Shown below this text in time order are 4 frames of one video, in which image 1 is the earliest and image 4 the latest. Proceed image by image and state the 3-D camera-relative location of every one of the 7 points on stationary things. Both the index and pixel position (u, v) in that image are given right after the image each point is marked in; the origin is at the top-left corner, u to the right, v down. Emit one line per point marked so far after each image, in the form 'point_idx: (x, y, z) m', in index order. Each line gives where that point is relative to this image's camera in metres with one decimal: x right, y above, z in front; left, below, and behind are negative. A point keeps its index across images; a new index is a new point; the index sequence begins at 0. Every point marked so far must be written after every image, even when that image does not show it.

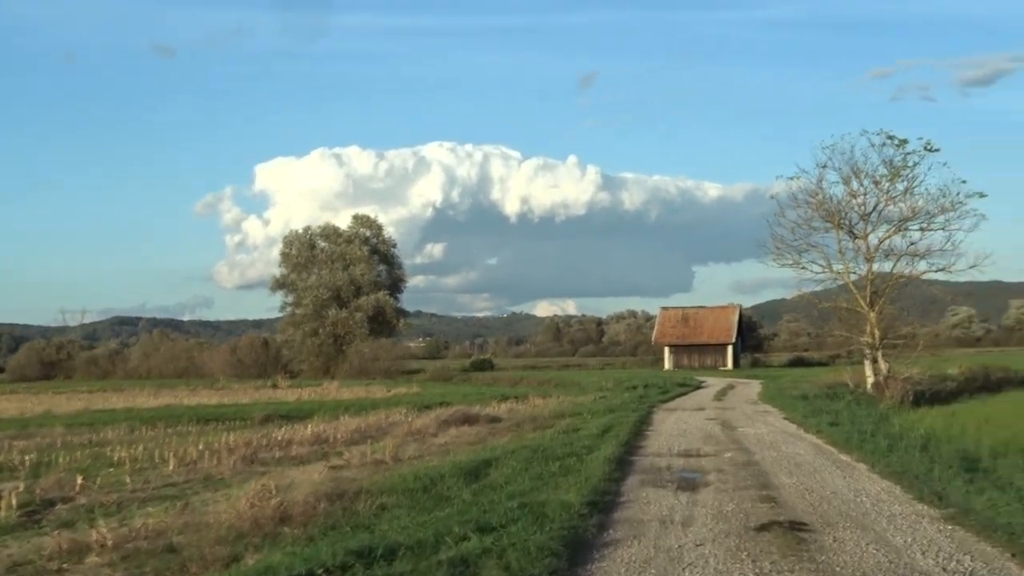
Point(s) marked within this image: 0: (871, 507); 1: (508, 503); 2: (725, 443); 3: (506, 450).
0: (+2.7, -1.6, +11.6) m
1: (0.0, -1.7, +11.9) m
2: (+2.7, -2.0, +19.5) m
3: (-0.1, -2.0, +19.1) m
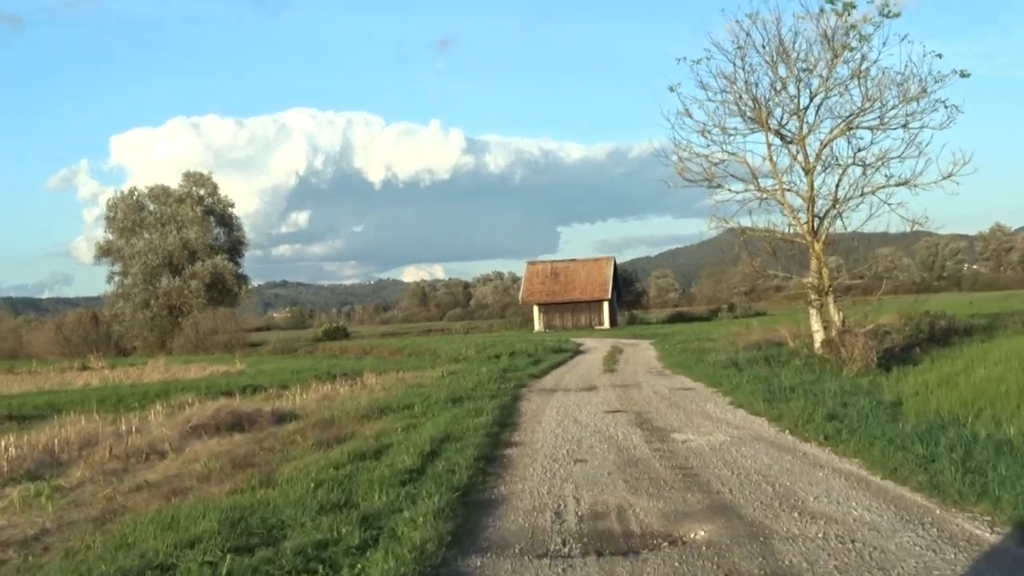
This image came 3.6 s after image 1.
0: (+1.6, -1.0, +1.3) m
1: (-1.1, -1.1, +1.5) m
2: (+1.0, -1.2, +9.2) m
3: (-1.8, -1.3, +8.6) m
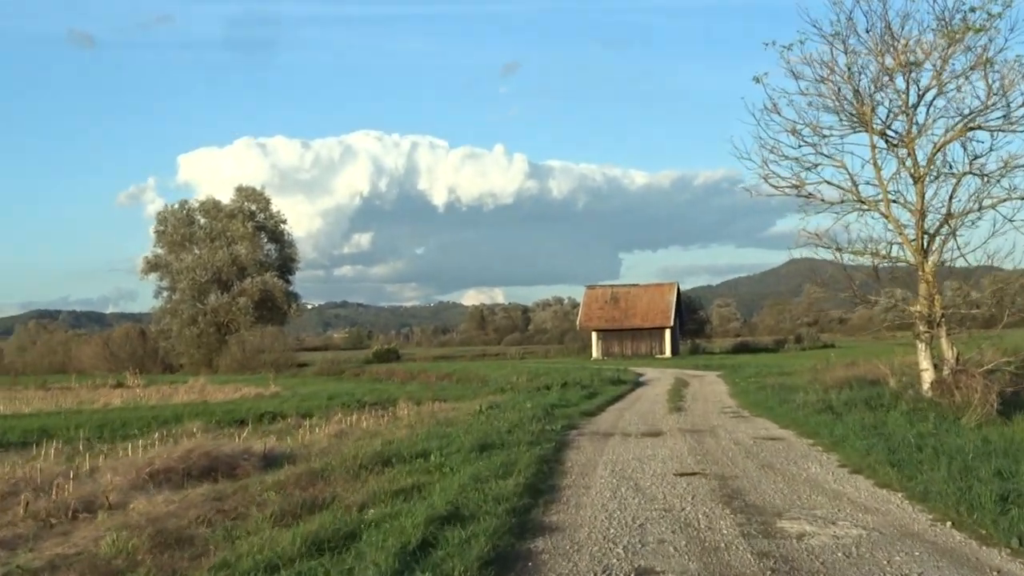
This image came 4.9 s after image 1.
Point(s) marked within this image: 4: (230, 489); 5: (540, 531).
0: (+1.4, -1.0, -2.7) m
1: (-1.4, -1.0, -2.4) m
2: (+1.0, -1.2, +5.3) m
3: (-1.7, -1.3, +4.7) m
4: (-2.5, -1.8, +13.6) m
5: (+0.2, -1.4, +9.0) m
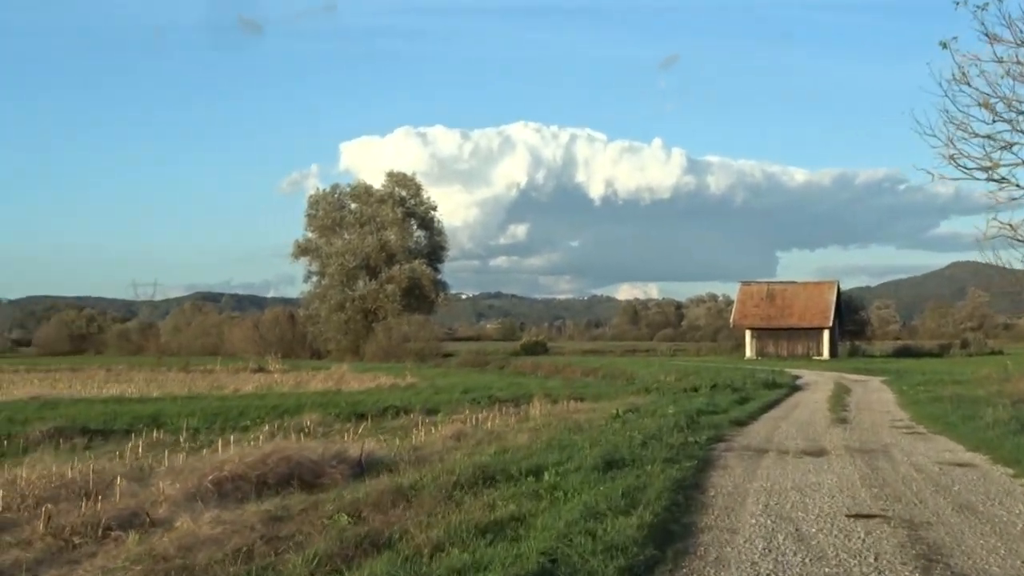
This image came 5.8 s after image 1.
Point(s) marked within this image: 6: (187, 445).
0: (+0.7, -0.9, -5.2) m
1: (-2.0, -0.9, -4.7) m
2: (+1.1, -1.2, +2.7) m
3: (-1.7, -1.2, +2.4) m
4: (-1.6, -1.6, +11.4) m
5: (+0.7, -1.3, +6.5) m
6: (-4.2, -1.9, +19.2) m
